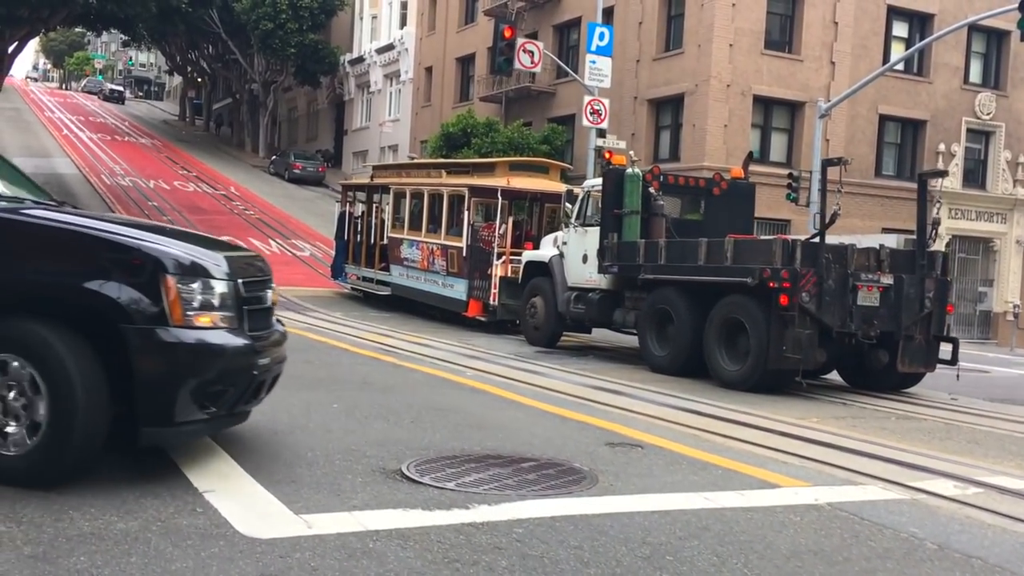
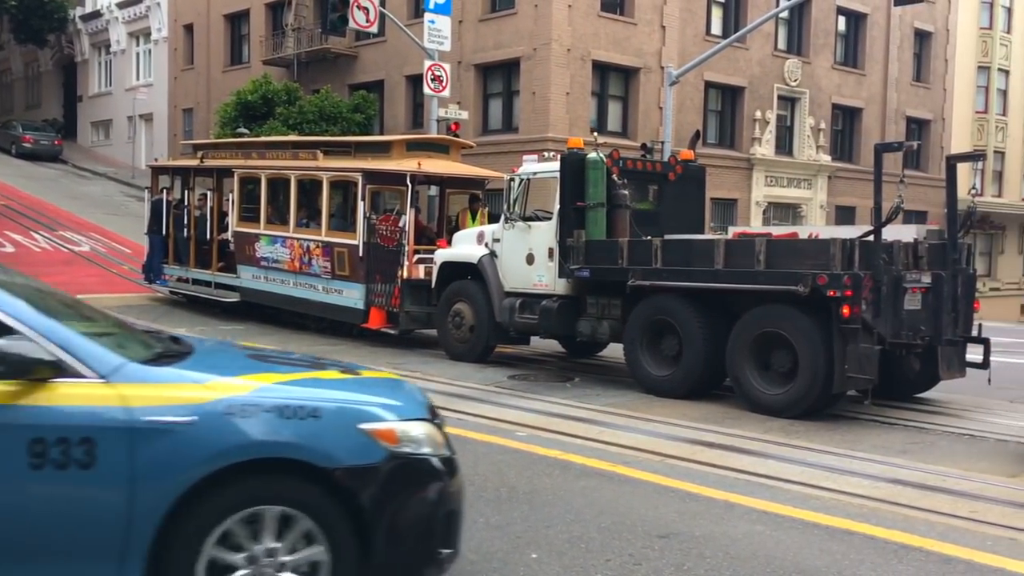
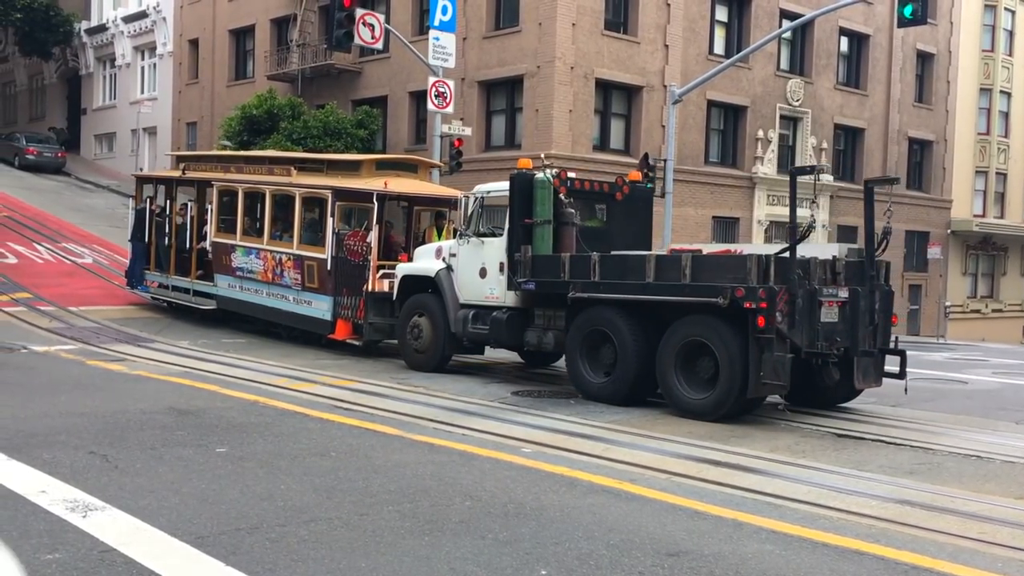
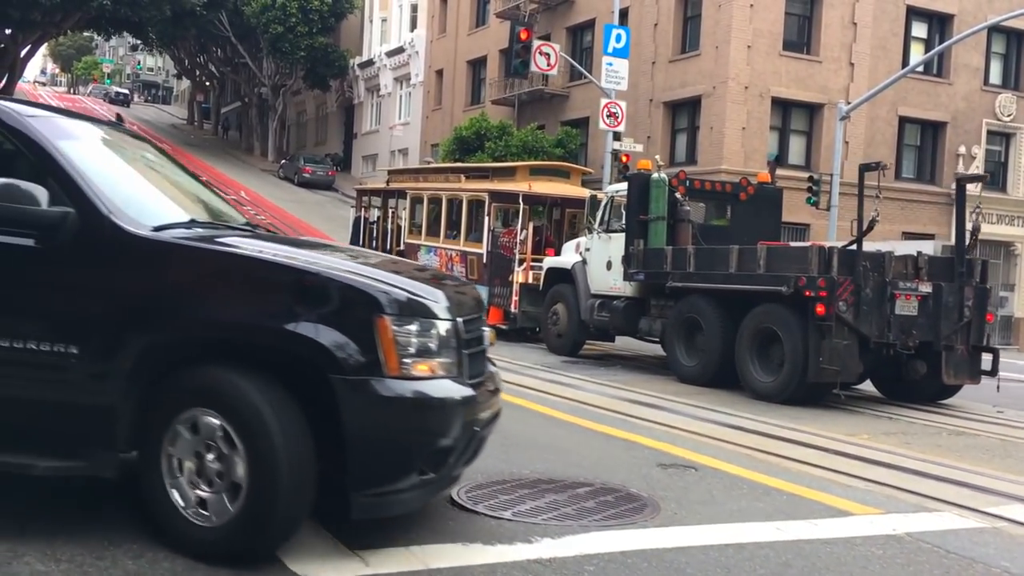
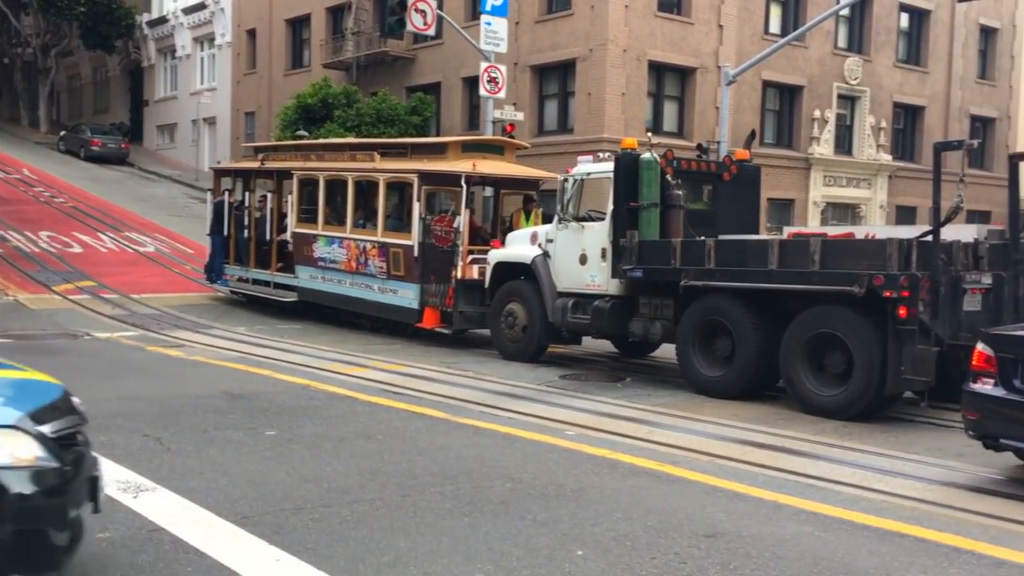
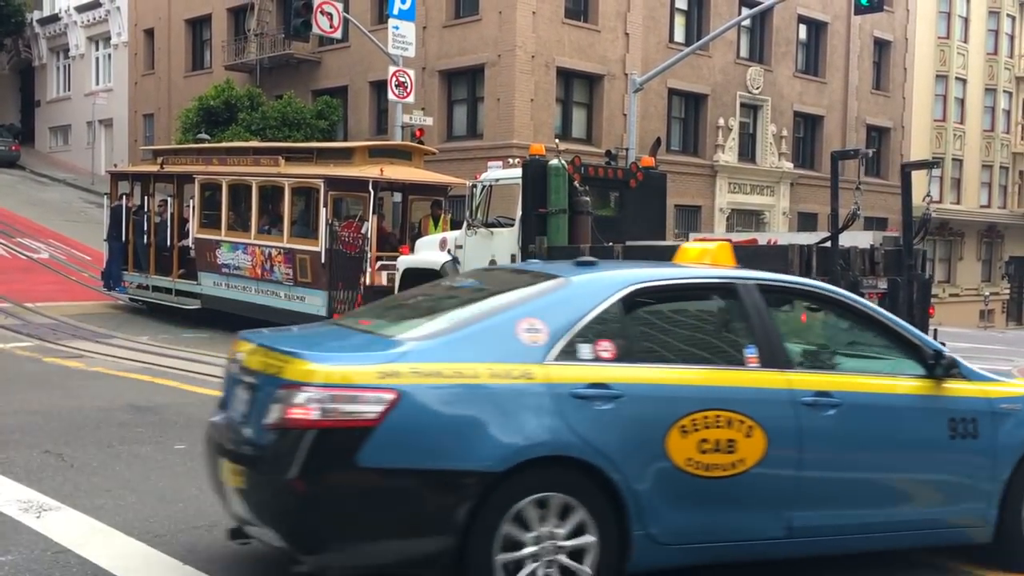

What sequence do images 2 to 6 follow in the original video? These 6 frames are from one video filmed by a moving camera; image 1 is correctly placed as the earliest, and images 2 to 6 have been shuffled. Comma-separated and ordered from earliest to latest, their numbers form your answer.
4, 5, 2, 6, 3
